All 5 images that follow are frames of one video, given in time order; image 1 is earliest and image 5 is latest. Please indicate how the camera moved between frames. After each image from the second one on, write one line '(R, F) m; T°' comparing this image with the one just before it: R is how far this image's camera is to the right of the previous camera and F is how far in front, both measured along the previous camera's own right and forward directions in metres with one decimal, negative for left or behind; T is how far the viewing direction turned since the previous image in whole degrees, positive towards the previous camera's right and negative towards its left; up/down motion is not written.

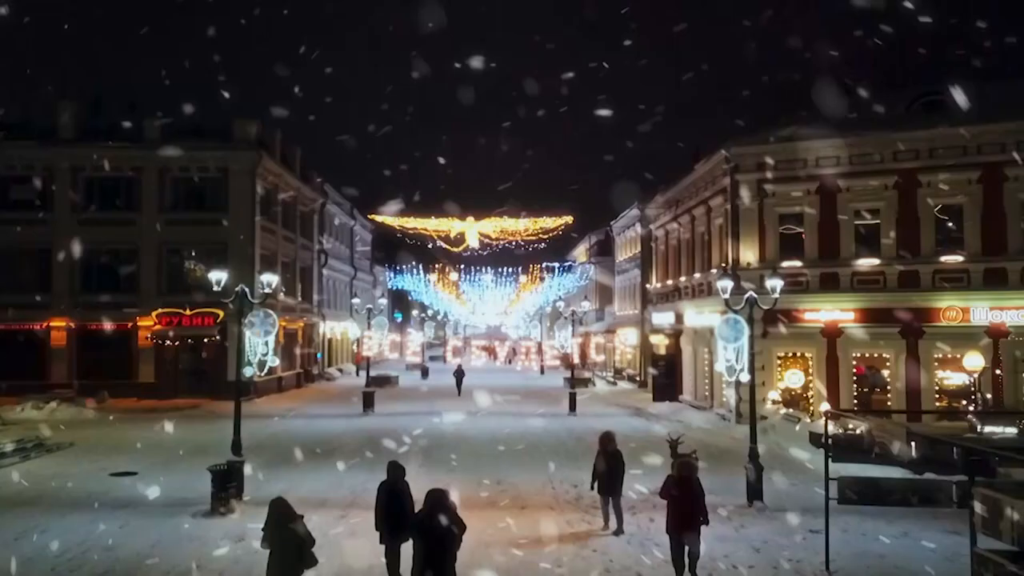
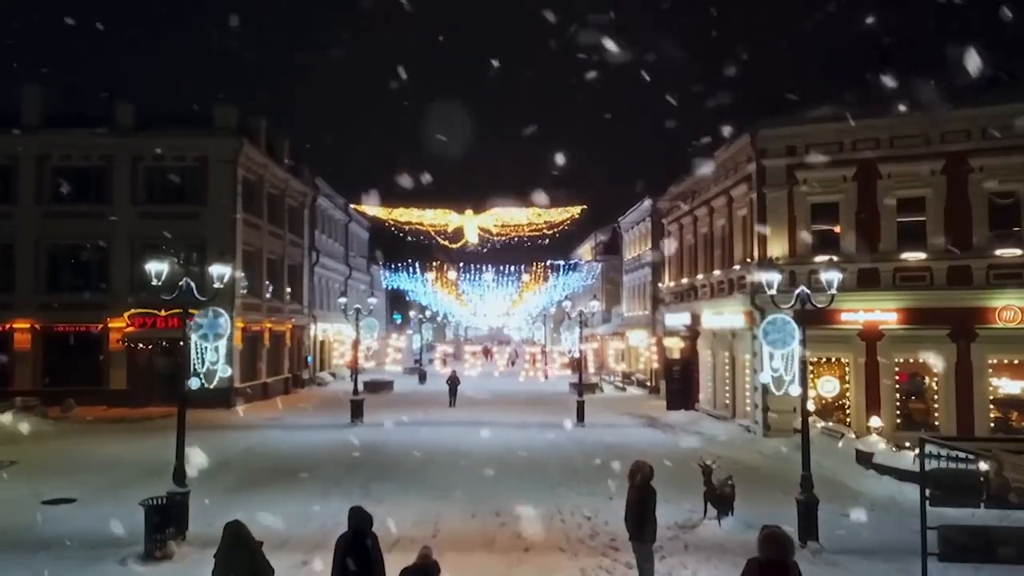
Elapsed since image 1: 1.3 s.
(0.0, +2.6) m; 0°
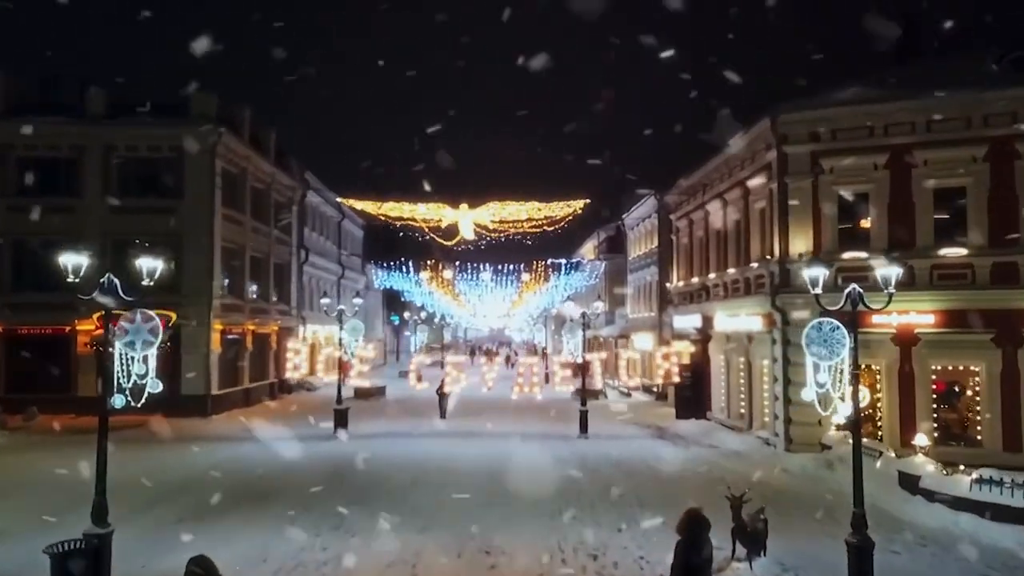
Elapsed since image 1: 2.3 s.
(+0.1, +2.2) m; 0°
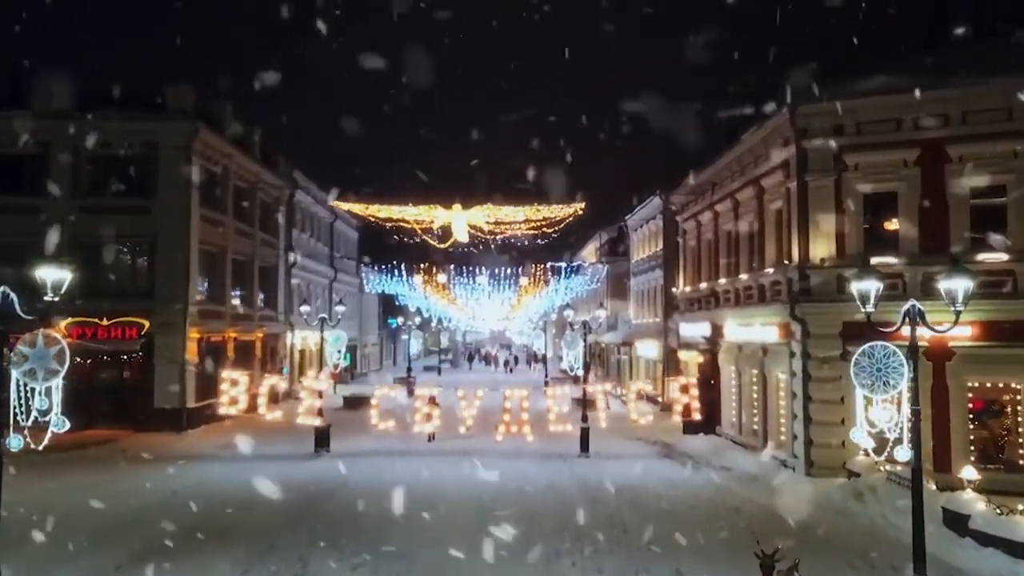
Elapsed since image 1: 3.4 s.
(+0.2, +1.9) m; 0°
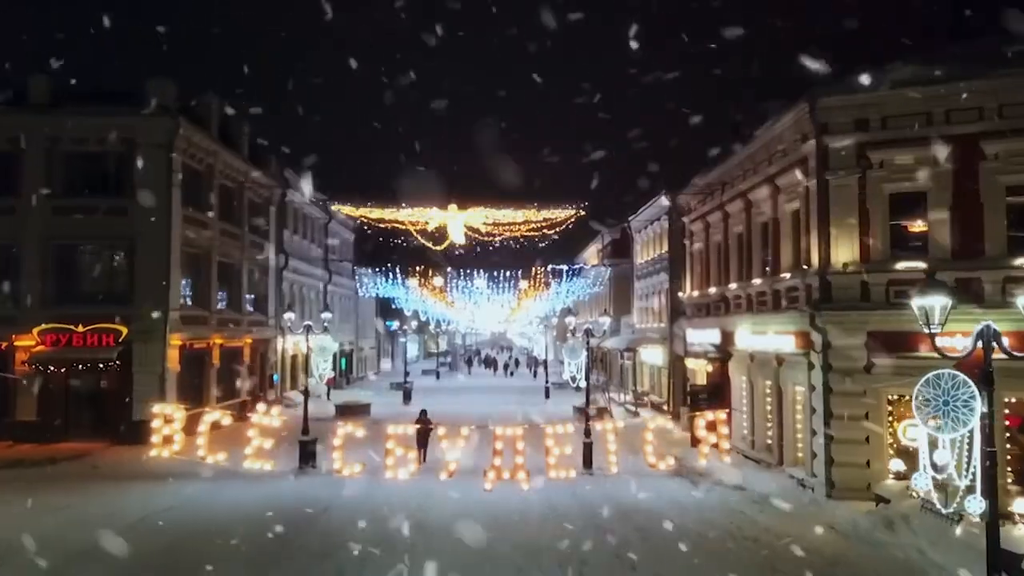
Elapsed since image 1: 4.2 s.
(+0.1, +1.5) m; 0°
